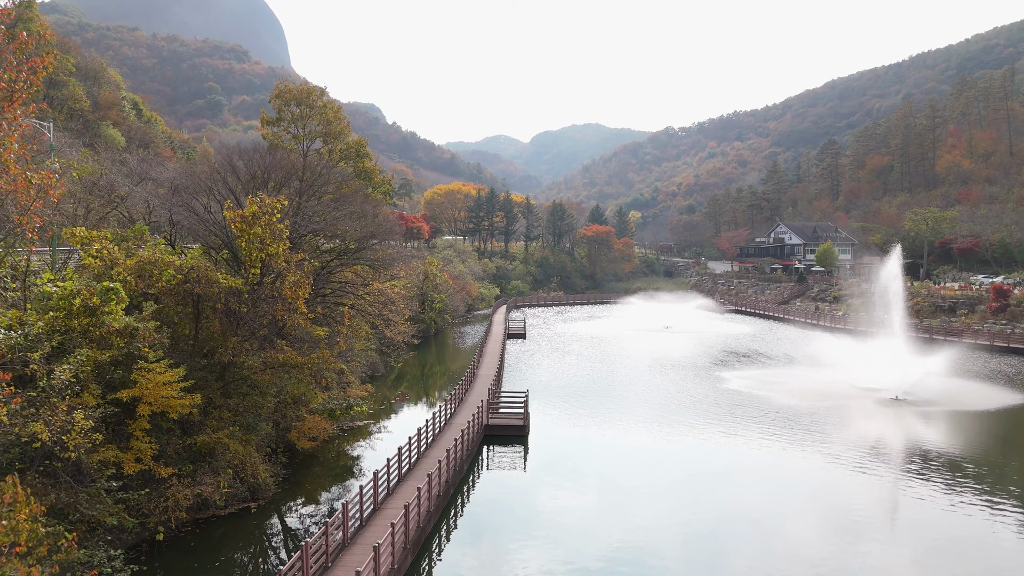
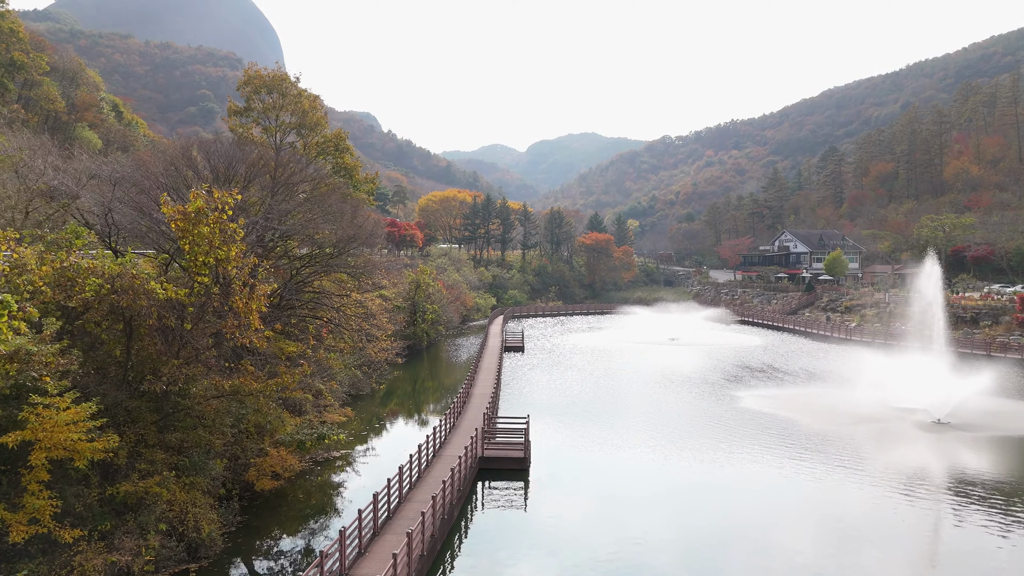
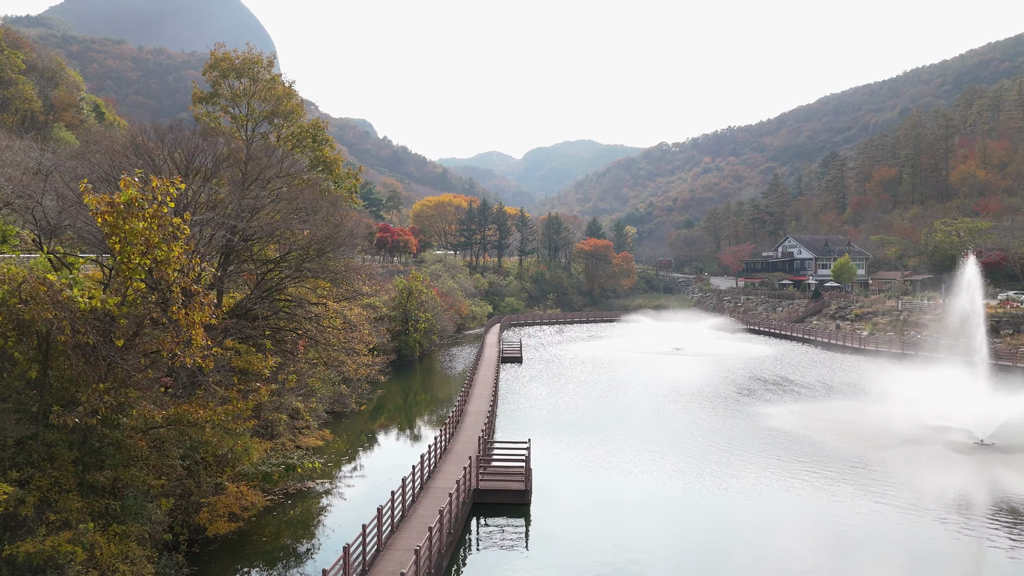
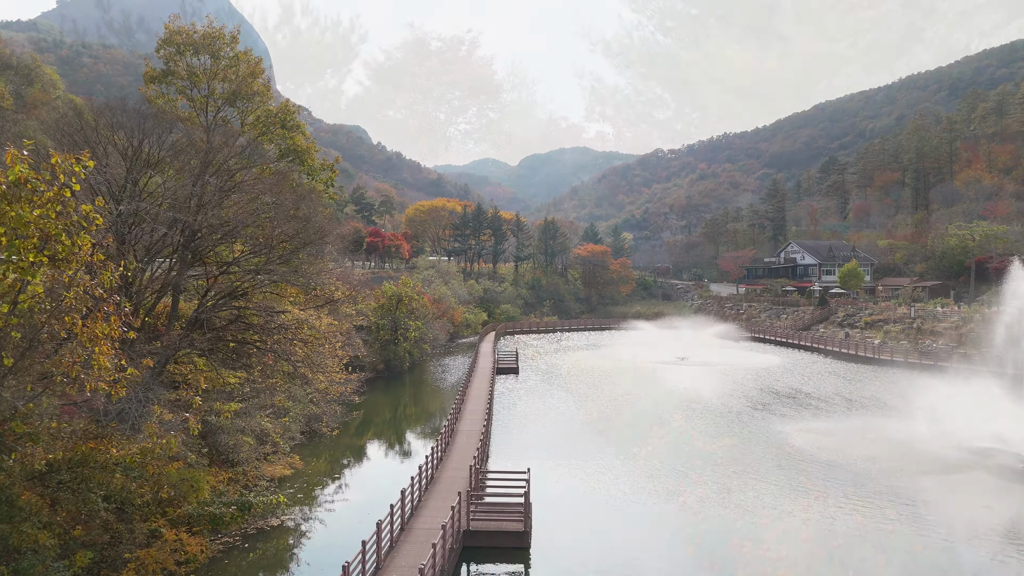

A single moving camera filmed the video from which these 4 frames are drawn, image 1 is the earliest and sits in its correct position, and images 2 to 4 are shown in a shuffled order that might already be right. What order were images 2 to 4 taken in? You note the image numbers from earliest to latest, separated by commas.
2, 3, 4
